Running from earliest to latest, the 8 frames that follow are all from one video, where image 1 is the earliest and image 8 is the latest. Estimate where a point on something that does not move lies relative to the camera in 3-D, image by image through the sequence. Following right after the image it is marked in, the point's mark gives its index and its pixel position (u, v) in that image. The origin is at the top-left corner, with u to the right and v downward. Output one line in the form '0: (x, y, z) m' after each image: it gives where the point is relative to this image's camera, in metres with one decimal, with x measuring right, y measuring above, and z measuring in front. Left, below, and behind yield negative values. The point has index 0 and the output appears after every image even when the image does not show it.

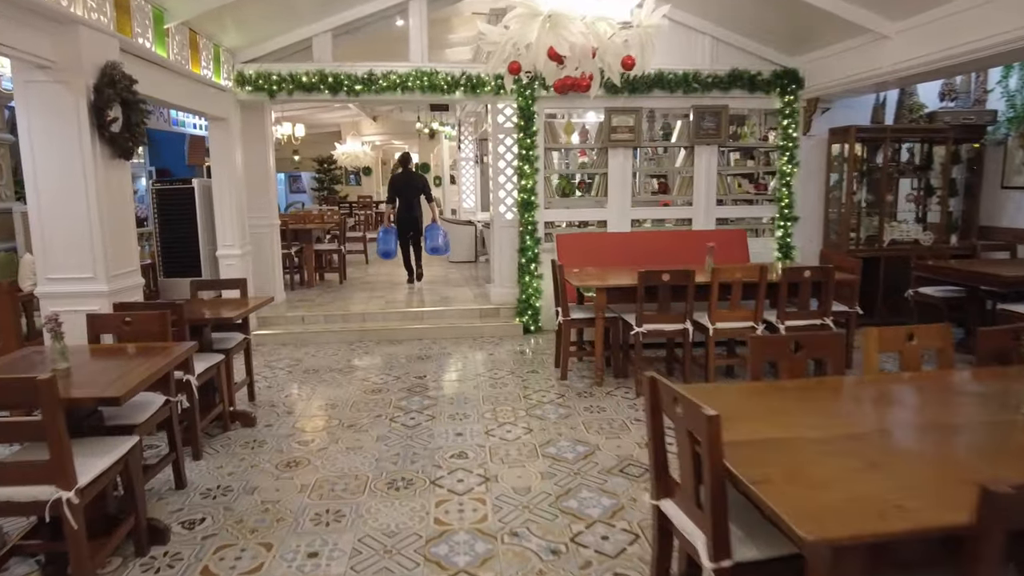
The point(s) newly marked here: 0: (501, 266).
0: (-0.1, +0.2, +6.7) m
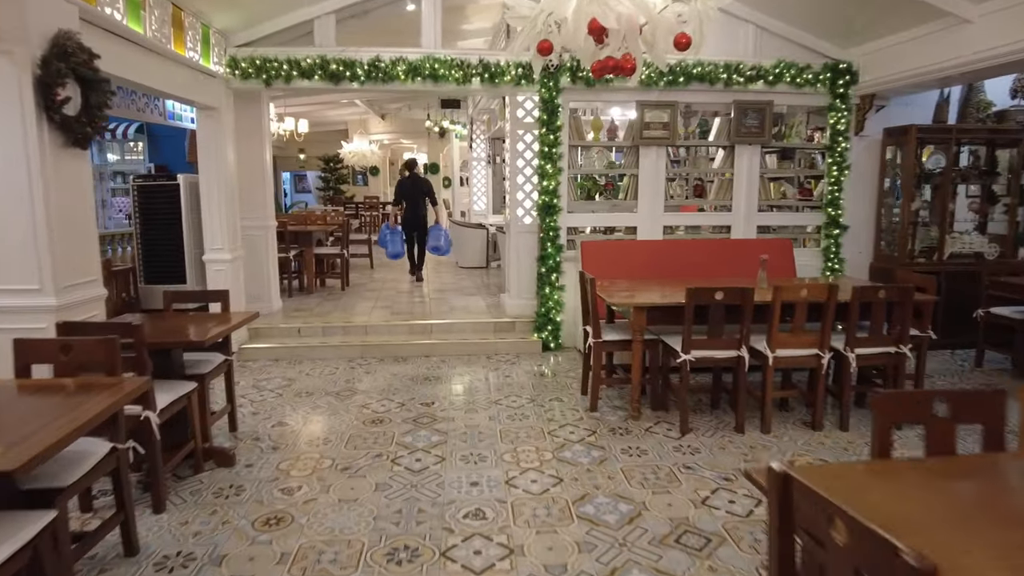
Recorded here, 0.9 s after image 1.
0: (+0.1, +0.1, +6.1) m
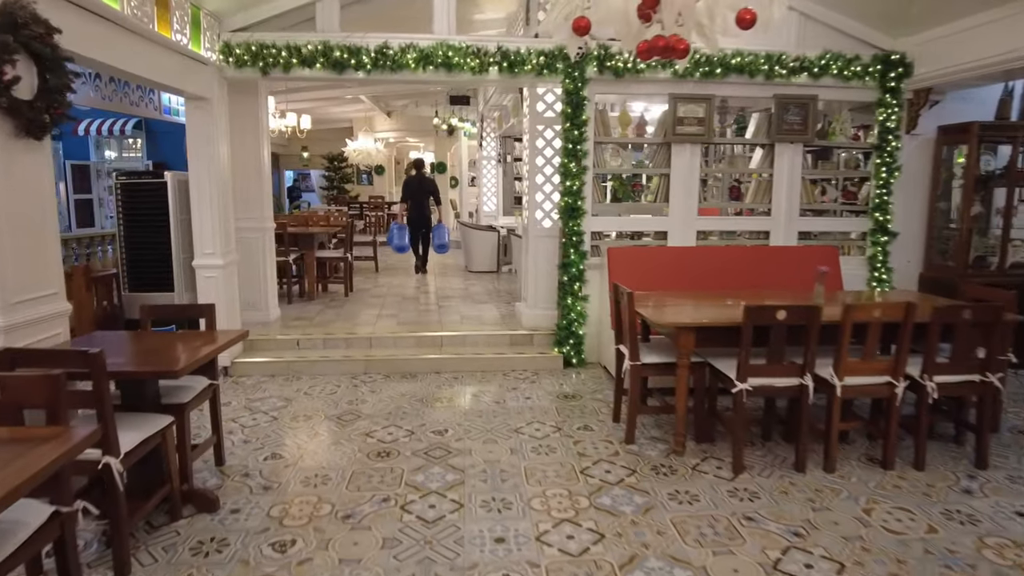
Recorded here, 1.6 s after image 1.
0: (+0.2, 0.0, +5.6) m
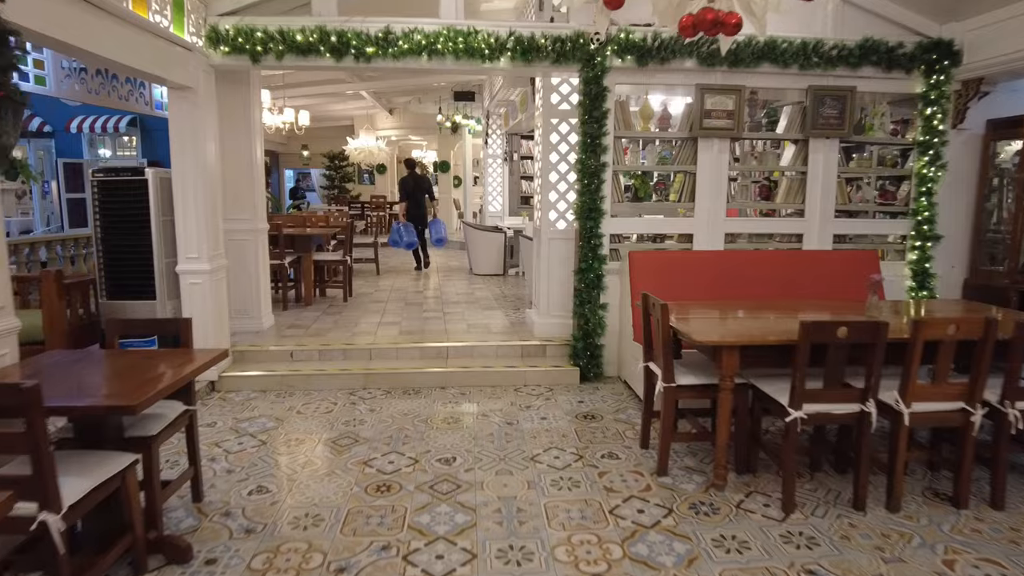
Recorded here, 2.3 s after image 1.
0: (+0.3, 0.0, +5.2) m
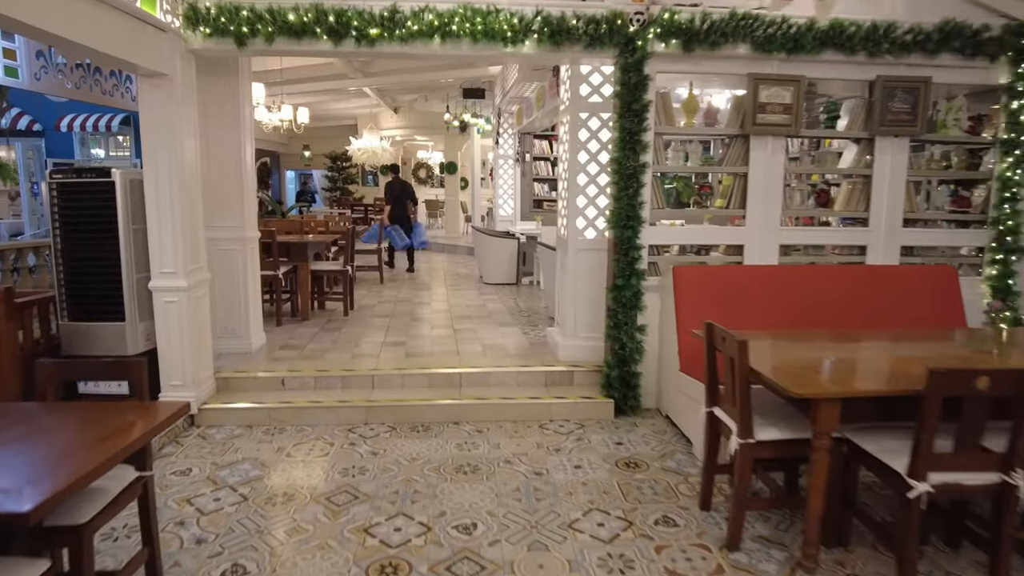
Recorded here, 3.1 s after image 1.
0: (+0.4, -0.1, +4.6) m
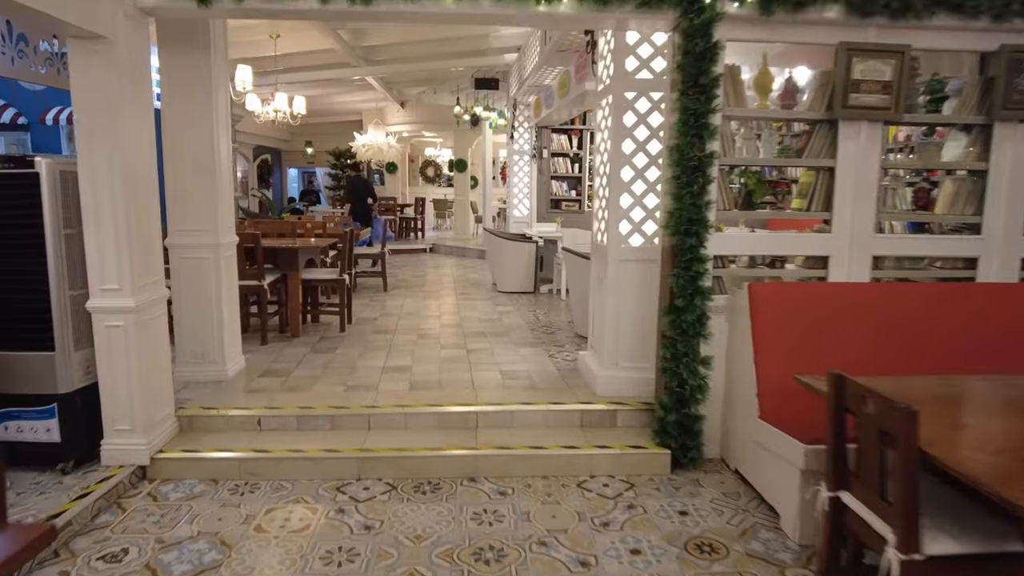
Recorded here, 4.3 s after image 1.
0: (+0.6, -0.2, +3.8) m
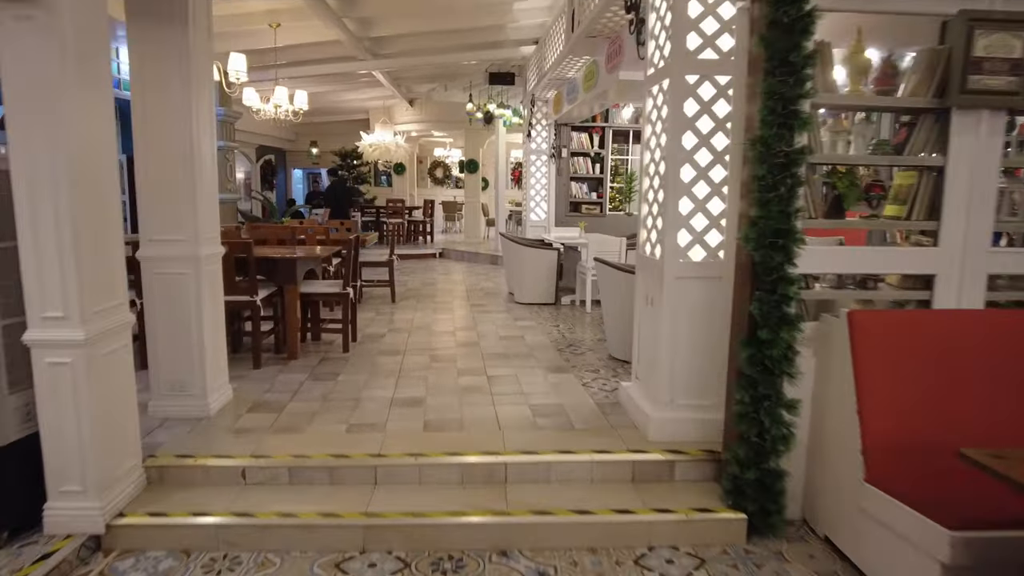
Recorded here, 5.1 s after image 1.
0: (+0.8, -0.4, +3.1) m
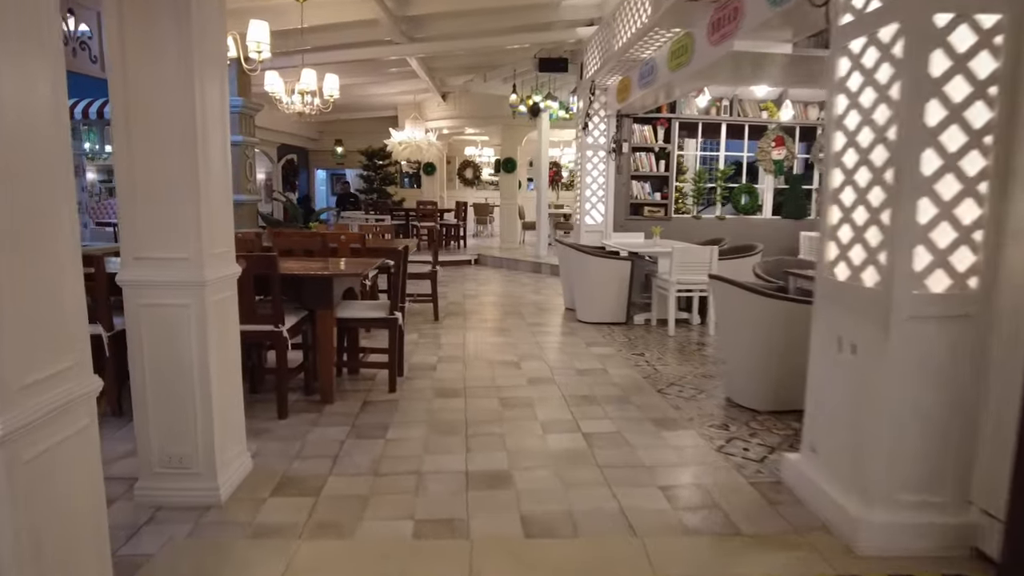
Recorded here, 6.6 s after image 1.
0: (+1.2, -0.5, +2.1) m
